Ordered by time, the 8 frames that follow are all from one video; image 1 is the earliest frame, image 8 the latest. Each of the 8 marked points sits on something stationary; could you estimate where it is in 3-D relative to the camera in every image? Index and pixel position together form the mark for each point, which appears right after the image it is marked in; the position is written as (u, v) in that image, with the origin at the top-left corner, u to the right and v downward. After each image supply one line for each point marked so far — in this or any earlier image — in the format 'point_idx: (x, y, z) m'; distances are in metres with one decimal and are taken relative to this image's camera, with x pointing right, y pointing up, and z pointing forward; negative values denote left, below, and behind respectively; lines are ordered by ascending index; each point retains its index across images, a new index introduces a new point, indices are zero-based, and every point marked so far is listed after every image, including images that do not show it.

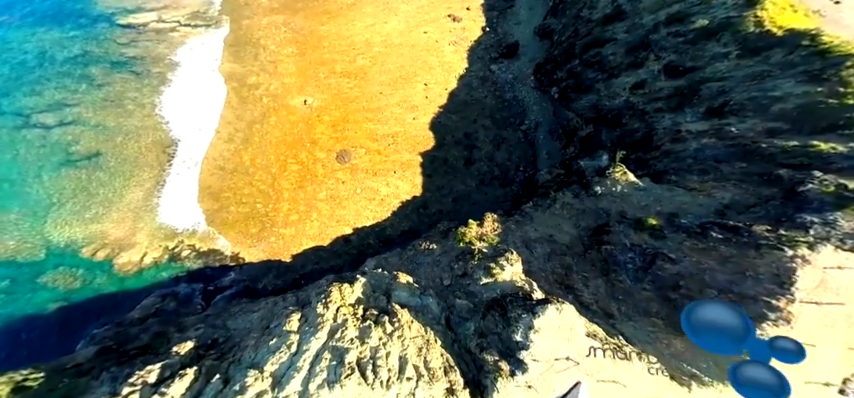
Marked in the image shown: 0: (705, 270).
0: (+8.5, -1.7, +12.8) m
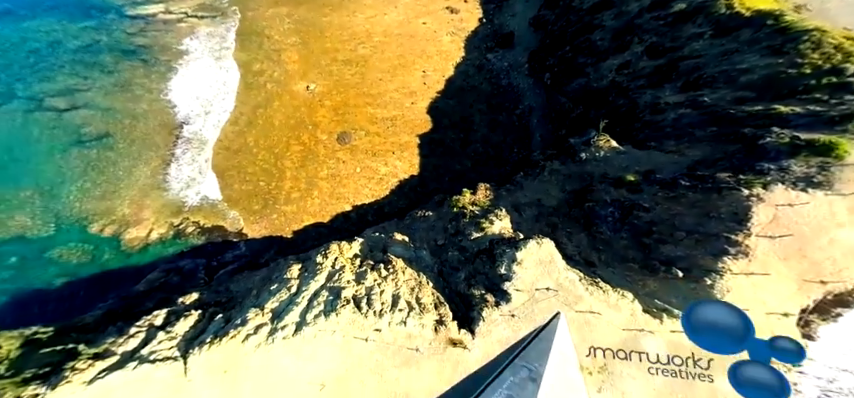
0: (+8.2, -0.2, +13.8) m
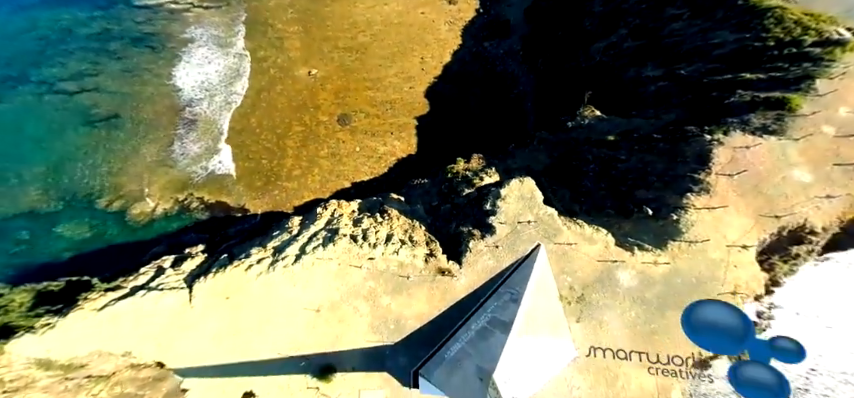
0: (+8.0, +1.4, +14.9) m
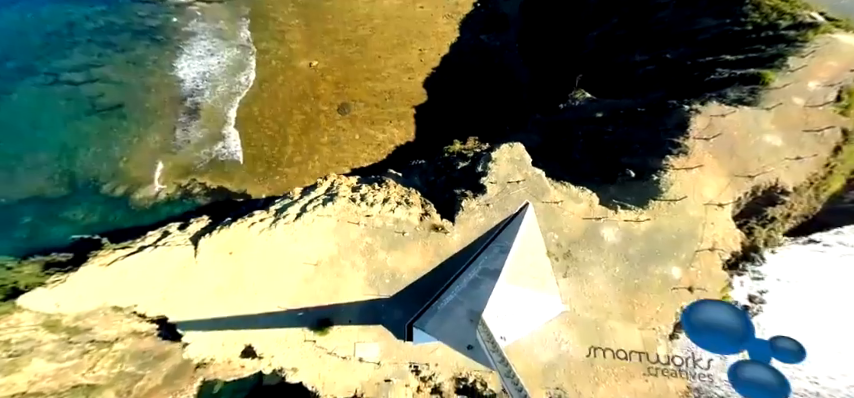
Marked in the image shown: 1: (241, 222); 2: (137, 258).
0: (+7.8, +2.6, +15.6) m
1: (-6.0, -0.7, +13.2) m
2: (-9.1, -1.8, +12.8) m
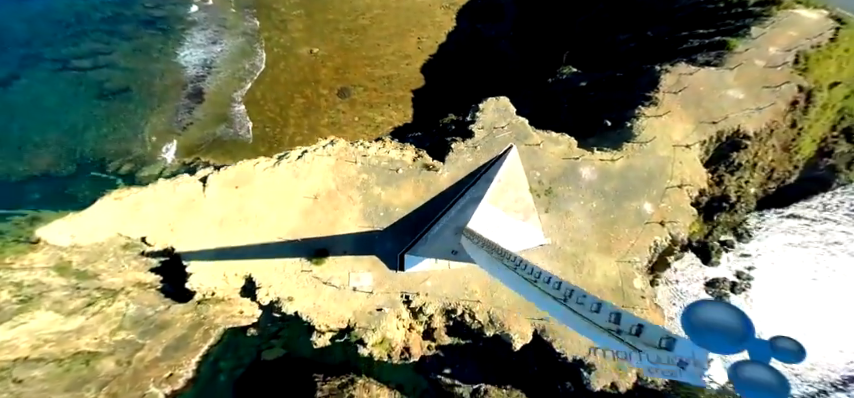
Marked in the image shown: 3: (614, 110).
0: (+7.5, +4.4, +16.8) m
1: (-6.3, +1.3, +14.1) m
2: (-9.4, +0.2, +13.7) m
3: (+7.4, +3.5, +16.0) m
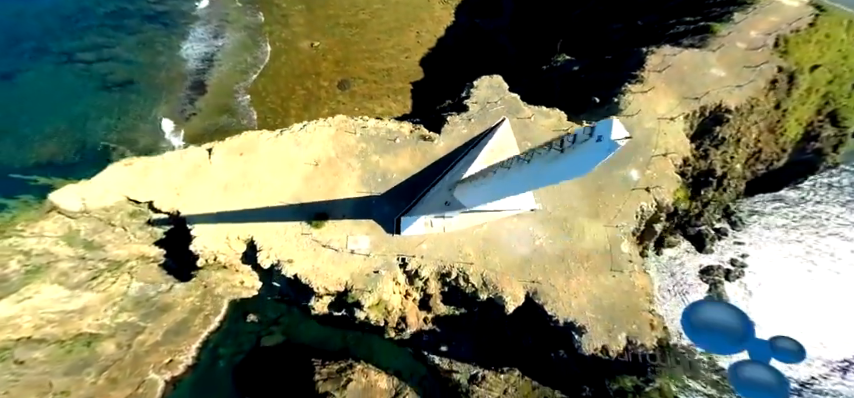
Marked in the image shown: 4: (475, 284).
0: (+7.4, +5.5, +17.5) m
1: (-6.5, +2.4, +14.8) m
2: (-9.6, +1.4, +14.3) m
3: (+7.3, +4.6, +16.7) m
4: (+1.6, -2.8, +13.3) m
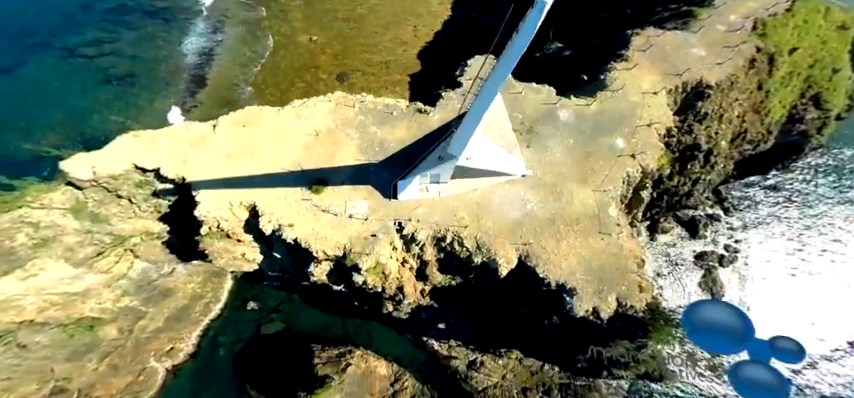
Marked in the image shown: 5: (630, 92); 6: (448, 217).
0: (+7.2, +6.6, +18.3) m
1: (-6.6, +3.5, +15.4) m
2: (-9.7, +2.5, +15.0) m
3: (+7.1, +5.7, +17.4) m
4: (+1.5, -1.6, +13.9) m
5: (+7.9, +4.2, +15.8) m
6: (+0.7, -0.6, +14.1) m
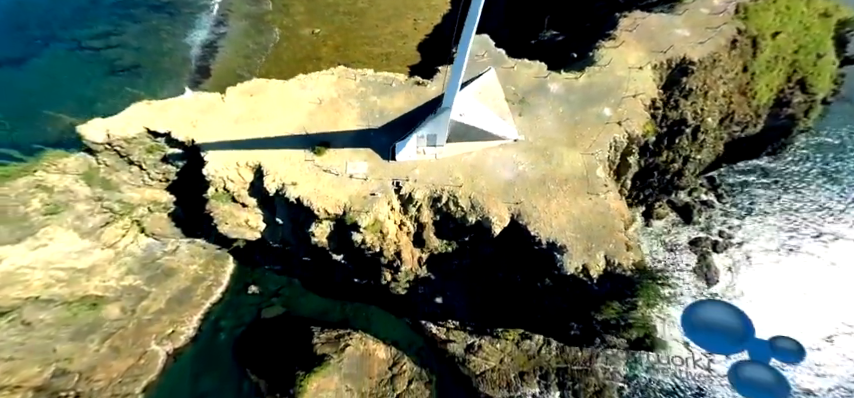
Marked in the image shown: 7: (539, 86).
0: (+7.1, +7.8, +19.2) m
1: (-6.7, +4.9, +16.3) m
2: (-9.8, +3.9, +15.8) m
3: (+7.0, +6.9, +18.4) m
4: (+1.3, -0.3, +14.6) m
5: (+7.9, +5.4, +16.6) m
6: (+0.6, +0.7, +14.9) m
7: (+4.5, +4.5, +16.2) m
